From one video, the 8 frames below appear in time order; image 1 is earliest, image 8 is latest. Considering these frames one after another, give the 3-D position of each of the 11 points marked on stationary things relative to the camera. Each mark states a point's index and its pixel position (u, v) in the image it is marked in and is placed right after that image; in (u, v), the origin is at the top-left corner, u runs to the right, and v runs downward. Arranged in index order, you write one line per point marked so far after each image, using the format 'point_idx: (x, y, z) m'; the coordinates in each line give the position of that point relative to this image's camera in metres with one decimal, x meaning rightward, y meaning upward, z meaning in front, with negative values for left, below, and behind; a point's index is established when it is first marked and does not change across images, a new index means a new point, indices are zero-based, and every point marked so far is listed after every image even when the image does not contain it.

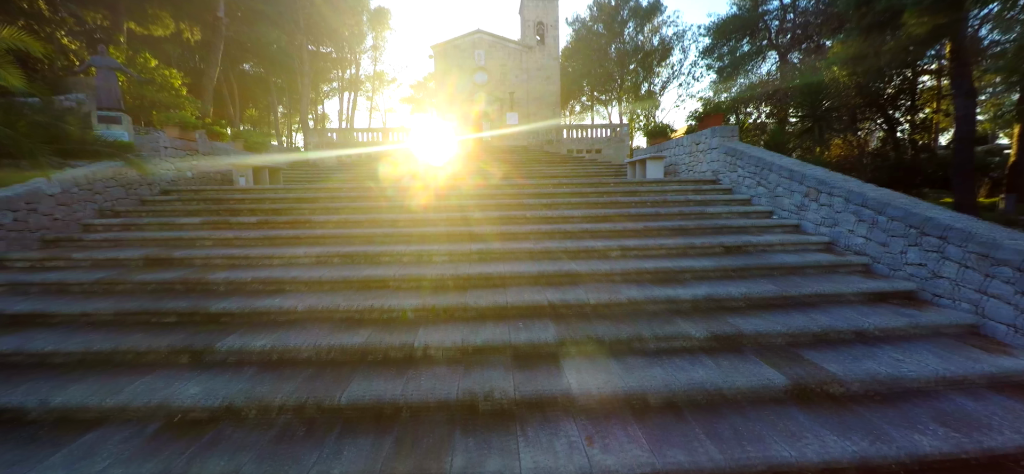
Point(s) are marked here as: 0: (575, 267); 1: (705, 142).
0: (+0.7, -0.3, +4.1) m
1: (+3.8, +1.9, +7.4) m
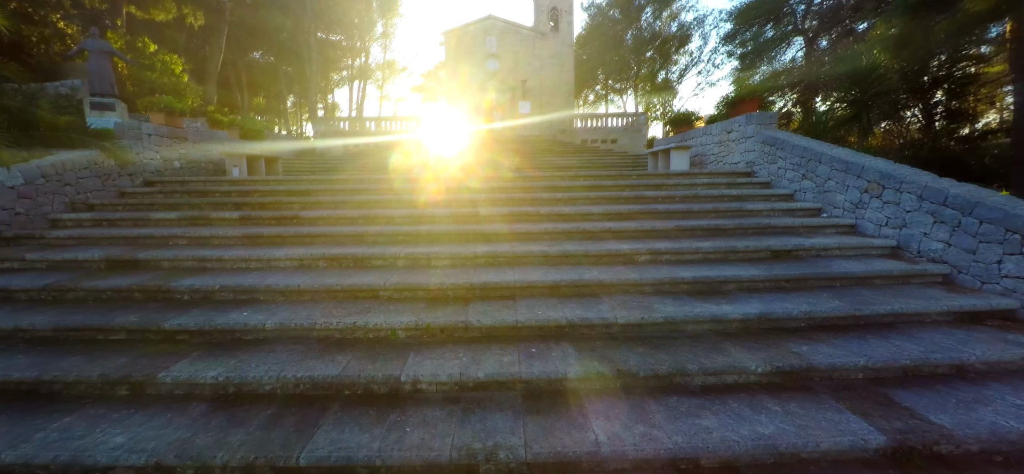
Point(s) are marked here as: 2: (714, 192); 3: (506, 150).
0: (+0.8, -0.4, +3.4) m
1: (+4.0, +1.9, +6.6) m
2: (+2.9, +0.7, +5.5) m
3: (-0.3, +3.6, +15.7) m
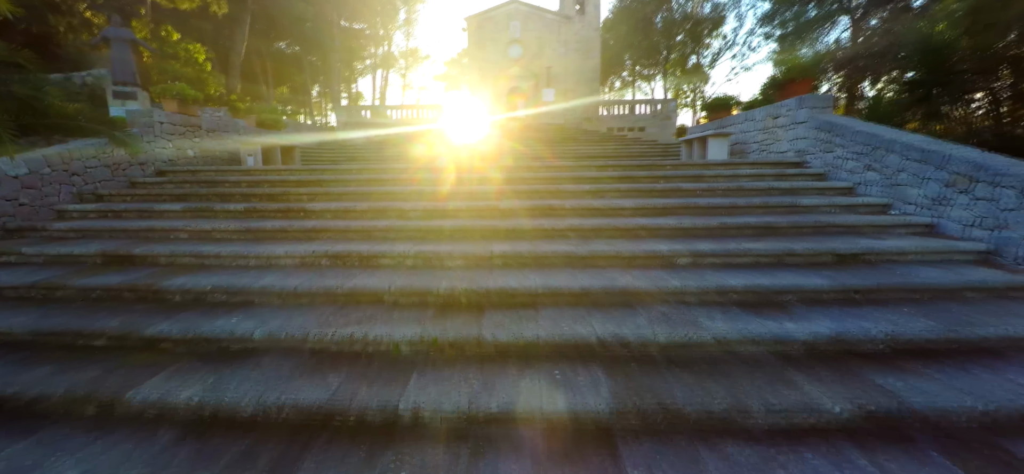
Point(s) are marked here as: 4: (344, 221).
0: (+0.9, -0.4, +3.0) m
1: (+4.4, +1.9, +5.9) m
2: (+3.2, +0.7, +4.9) m
3: (+0.6, +3.9, +15.2) m
4: (-1.9, +0.2, +4.2) m
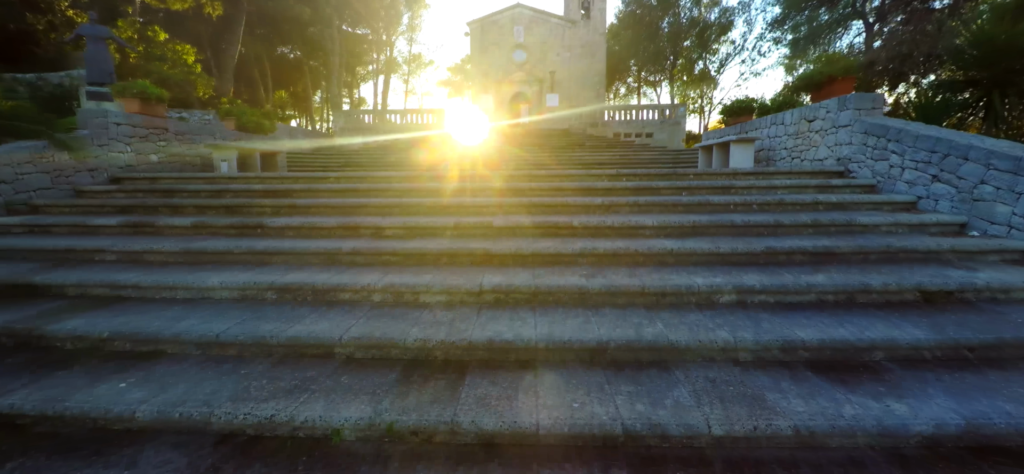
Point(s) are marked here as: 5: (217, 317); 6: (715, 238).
0: (+0.9, -0.6, +2.2) m
1: (+4.4, +1.6, +5.2) m
2: (+3.2, +0.4, +4.1) m
3: (+0.7, +3.5, +14.5) m
4: (-1.9, 0.0, +3.5) m
5: (-1.9, -0.5, +2.5) m
6: (+1.8, 0.0, +3.4) m
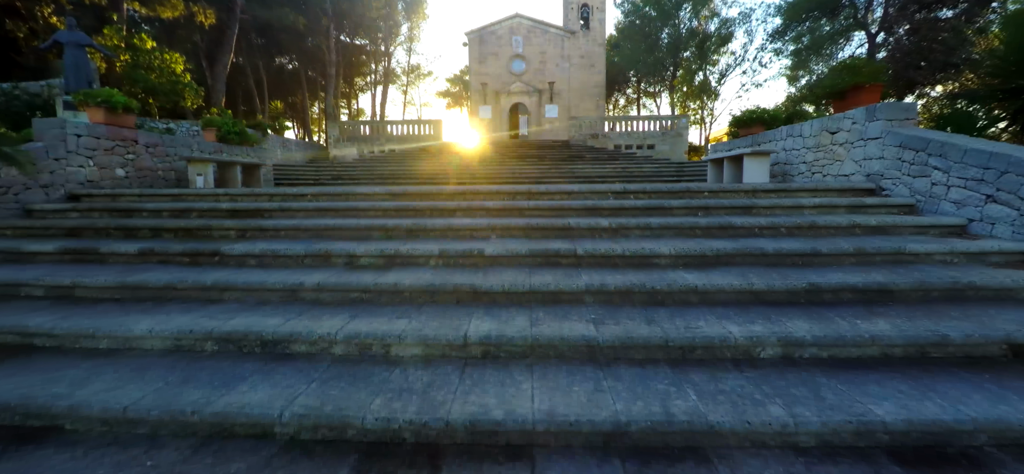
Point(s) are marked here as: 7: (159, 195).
0: (+0.8, -0.8, +1.7) m
1: (+4.3, +1.4, +4.8) m
2: (+3.2, +0.2, +3.6) m
3: (+0.7, +3.0, +14.1) m
4: (-2.0, -0.3, +3.0) m
5: (-2.0, -0.7, +2.0) m
6: (+1.8, -0.2, +2.9) m
7: (-4.5, +0.5, +4.9) m
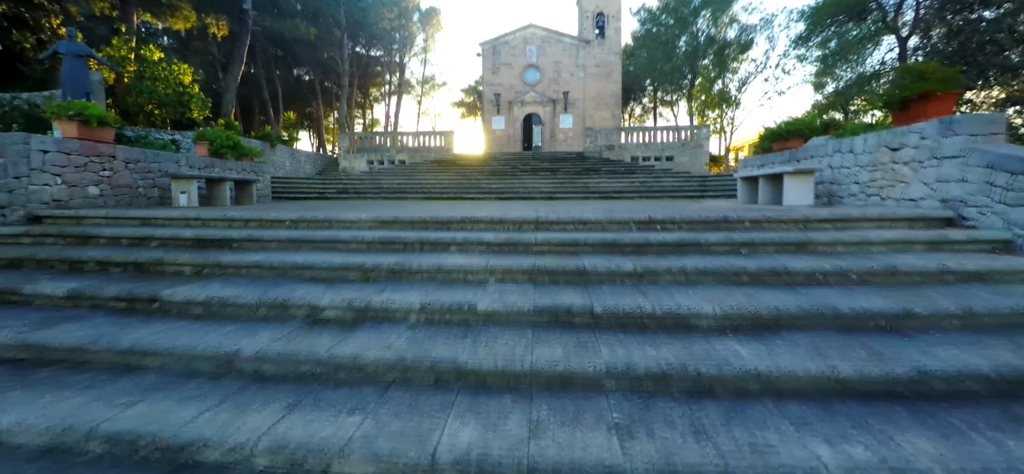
0: (+0.8, -1.1, +1.1) m
1: (+4.4, +0.9, +4.0) m
2: (+3.2, -0.2, +2.9) m
3: (+1.1, +2.4, +13.5) m
4: (-2.0, -0.6, +2.5) m
5: (-2.0, -1.0, +1.4) m
6: (+1.8, -0.6, +2.2) m
7: (-4.5, +0.2, +4.4) m
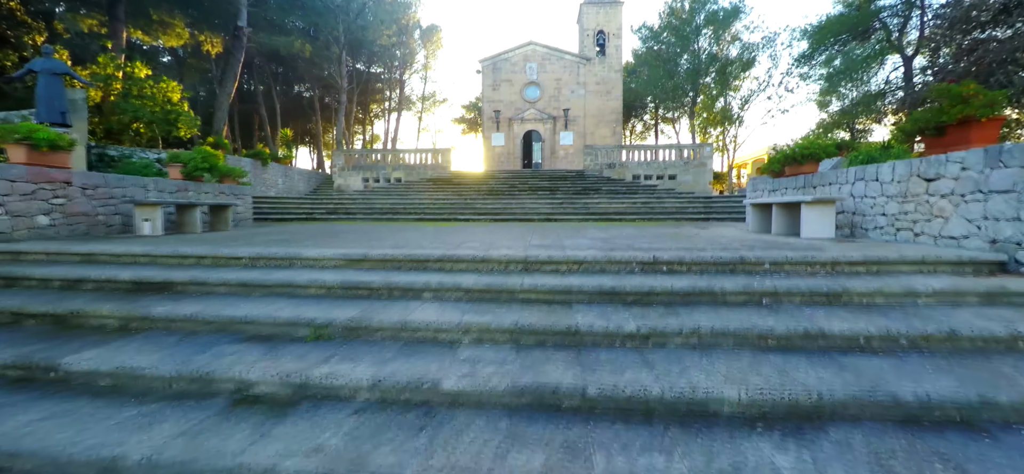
0: (+0.6, -1.4, +0.5) m
1: (+4.2, +0.6, +3.5) m
2: (+3.0, -0.5, +2.4) m
3: (+1.0, +1.7, +13.1) m
4: (-2.1, -0.9, +2.0) m
5: (-2.2, -1.3, +0.9) m
6: (+1.6, -0.9, +1.7) m
7: (-4.6, -0.2, +4.0) m
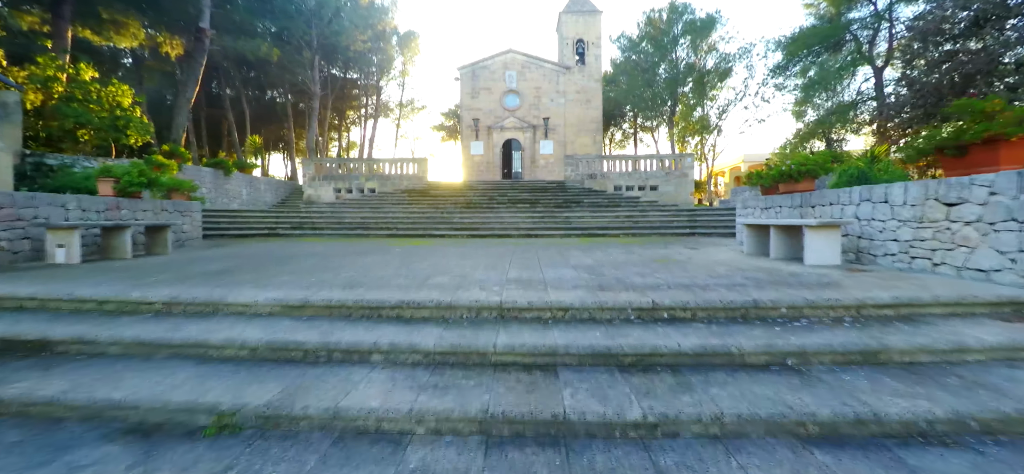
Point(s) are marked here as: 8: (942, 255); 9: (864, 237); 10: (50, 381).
0: (+0.6, -1.6, 0.0) m
1: (+4.0, +0.3, +3.2) m
2: (+2.9, -0.8, +2.0) m
3: (+0.3, +1.2, +12.6) m
4: (-2.3, -1.2, +1.3) m
5: (-2.3, -1.6, +0.2) m
6: (+1.5, -1.2, +1.2) m
7: (-4.8, -0.5, +3.2) m
8: (+4.0, -0.2, +3.6) m
9: (+4.0, 0.0, +4.4) m
10: (-2.7, -0.9, +2.2) m
